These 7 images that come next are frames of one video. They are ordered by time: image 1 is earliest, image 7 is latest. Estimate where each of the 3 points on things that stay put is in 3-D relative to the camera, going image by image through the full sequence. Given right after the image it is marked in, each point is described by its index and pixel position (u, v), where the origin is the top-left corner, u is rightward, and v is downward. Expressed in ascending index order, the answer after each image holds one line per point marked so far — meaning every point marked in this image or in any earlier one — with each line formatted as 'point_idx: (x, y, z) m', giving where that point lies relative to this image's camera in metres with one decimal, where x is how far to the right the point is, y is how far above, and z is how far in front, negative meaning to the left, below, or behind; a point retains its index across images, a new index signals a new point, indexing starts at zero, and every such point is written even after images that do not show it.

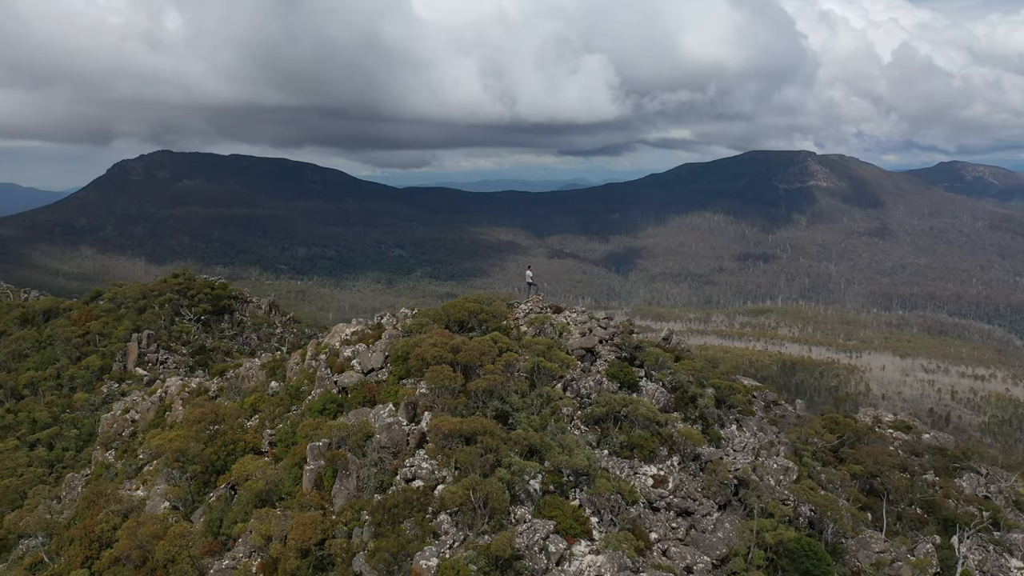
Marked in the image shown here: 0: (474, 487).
0: (-0.8, -3.3, +14.3) m
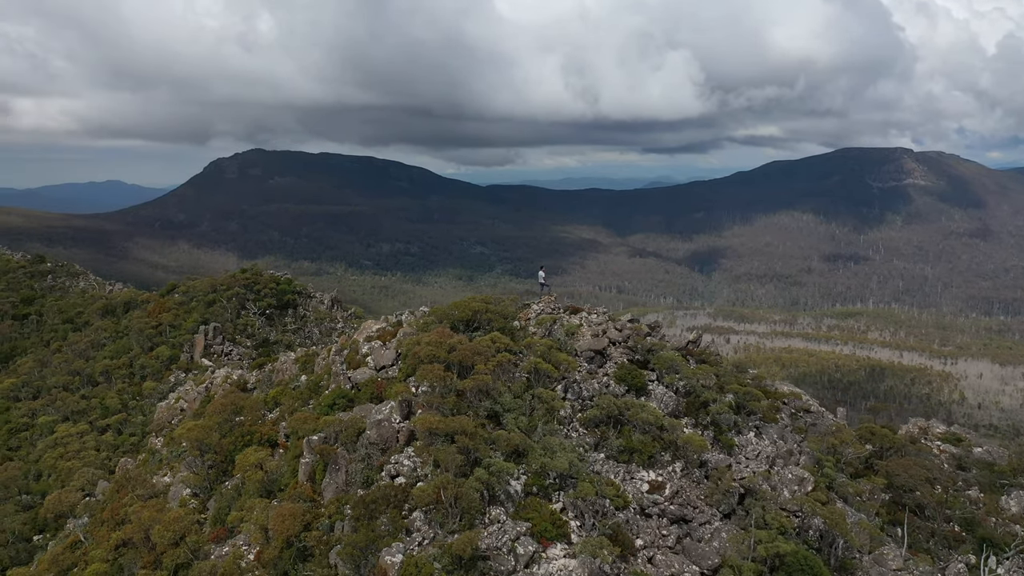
0: (-1.2, -3.3, +14.5) m
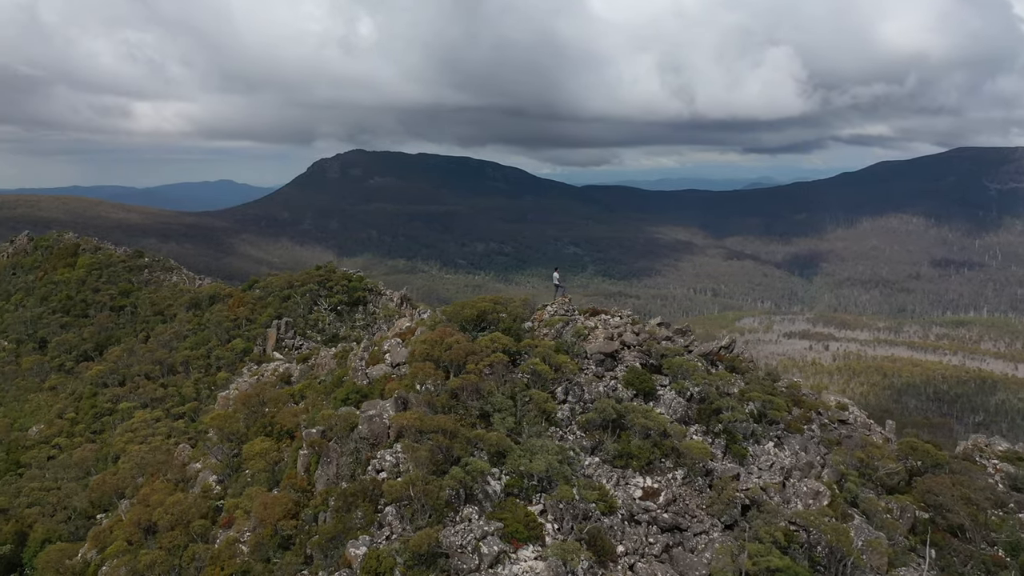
0: (-1.7, -3.3, +14.7) m
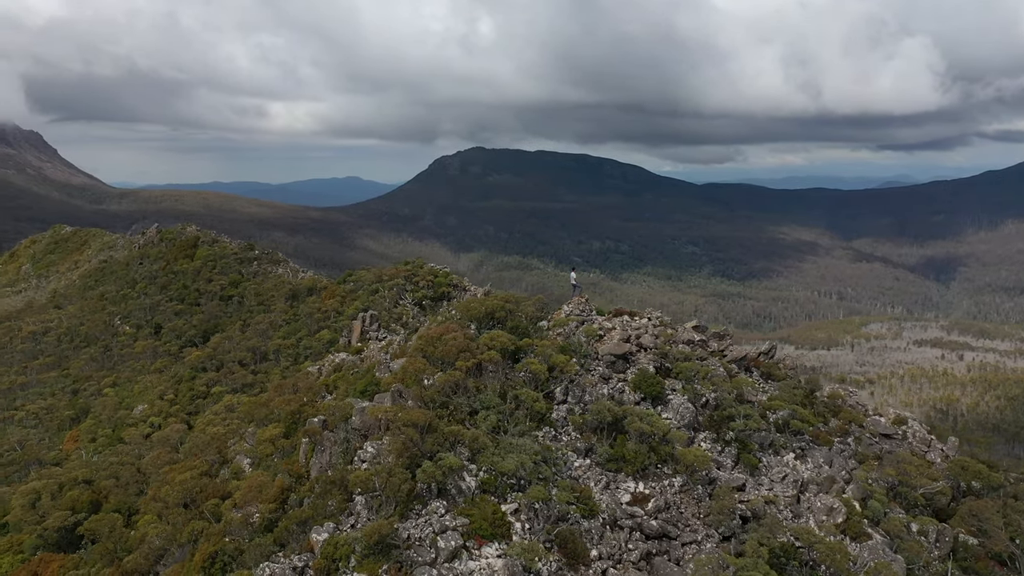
0: (-2.3, -3.3, +15.1) m
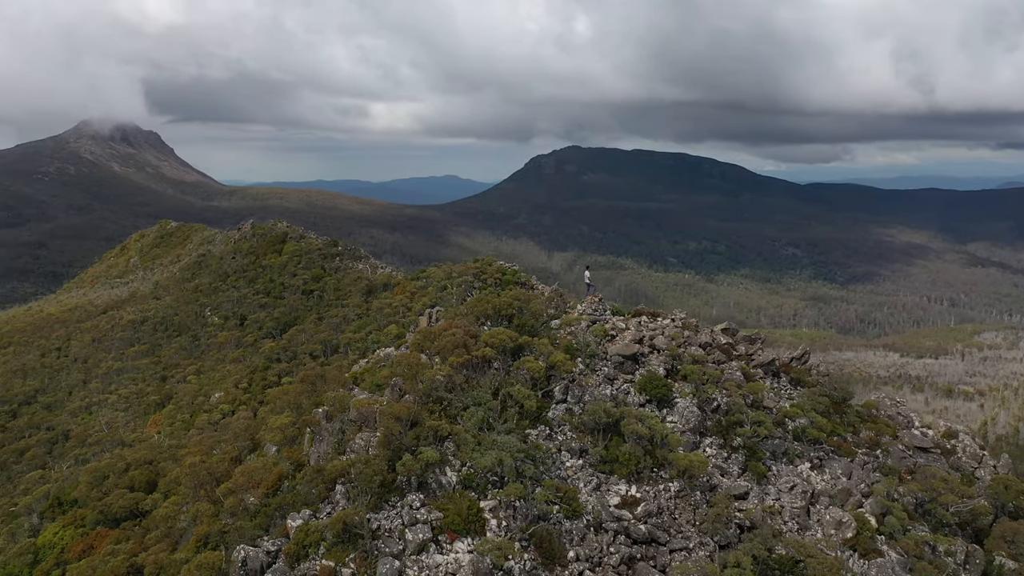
0: (-2.7, -3.2, +15.4) m
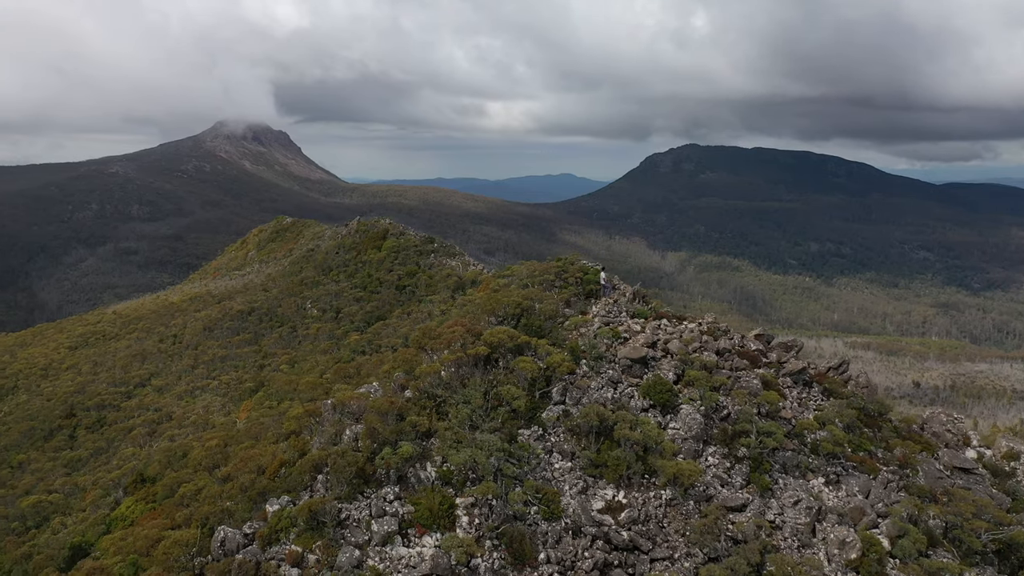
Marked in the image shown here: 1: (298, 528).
0: (-3.1, -3.1, +15.9) m
1: (-3.6, -4.1, +14.7) m
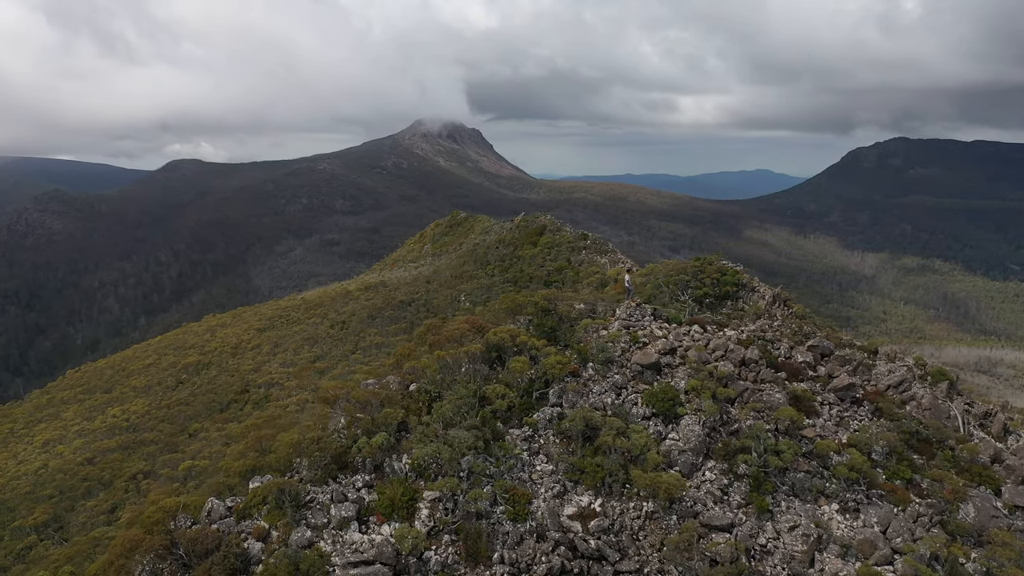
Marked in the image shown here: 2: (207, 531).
0: (-3.6, -3.0, +16.7) m
1: (-4.4, -4.0, +15.7) m
2: (-5.5, -4.4, +15.5) m
